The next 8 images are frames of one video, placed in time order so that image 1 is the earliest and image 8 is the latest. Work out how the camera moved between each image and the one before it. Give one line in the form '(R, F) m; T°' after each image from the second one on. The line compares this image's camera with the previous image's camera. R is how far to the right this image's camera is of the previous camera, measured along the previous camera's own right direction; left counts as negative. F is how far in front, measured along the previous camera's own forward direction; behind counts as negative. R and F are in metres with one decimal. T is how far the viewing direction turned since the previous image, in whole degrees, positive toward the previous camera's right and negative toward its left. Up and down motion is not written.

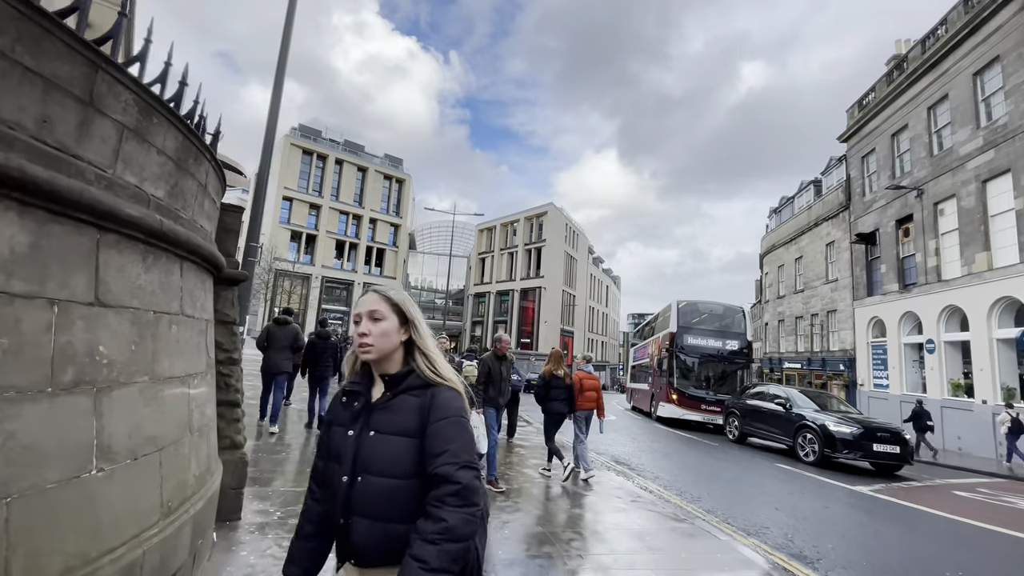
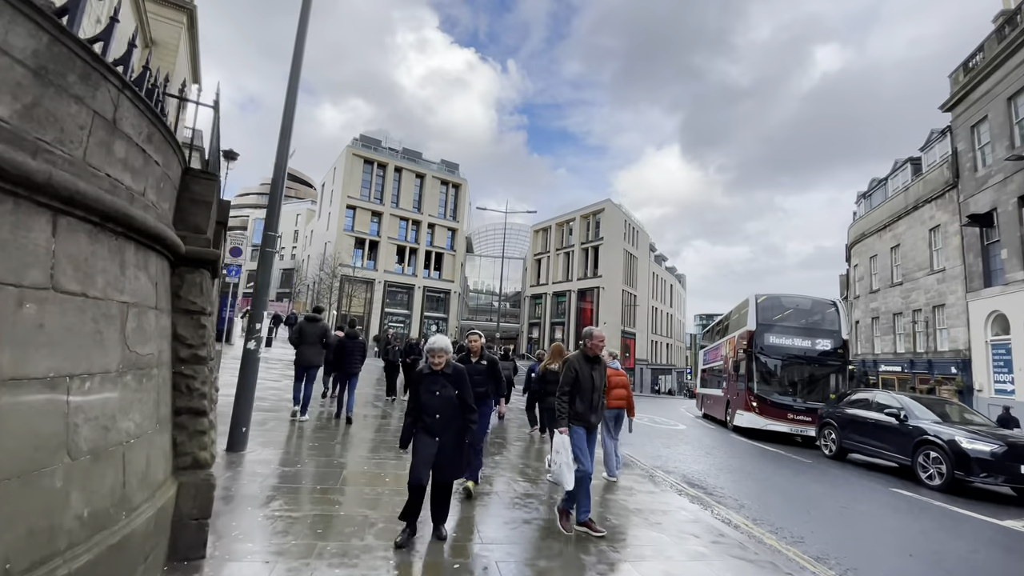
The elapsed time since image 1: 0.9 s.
(+0.2, +1.2) m; -7°
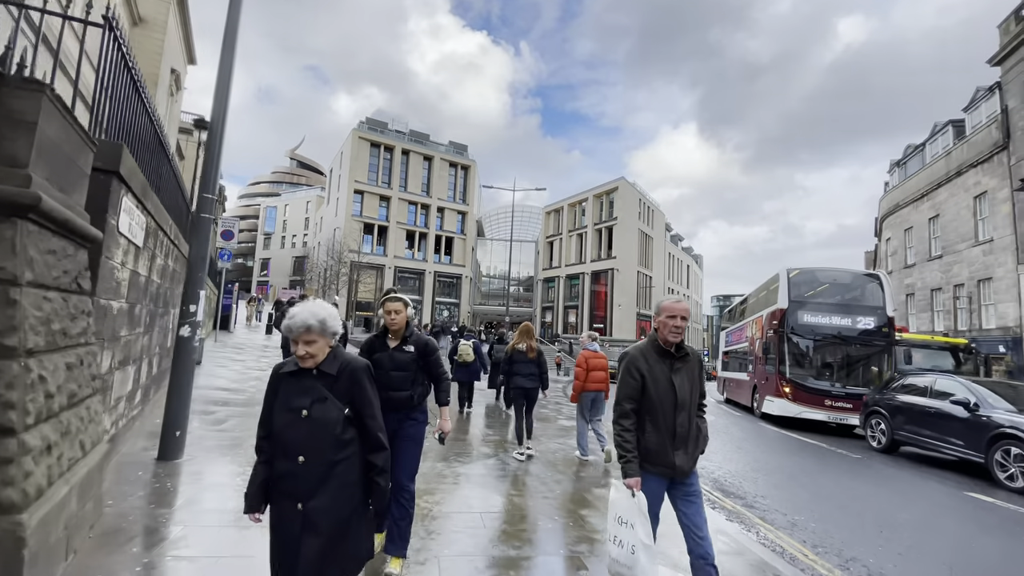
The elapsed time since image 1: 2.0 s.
(+0.3, +1.3) m; -2°
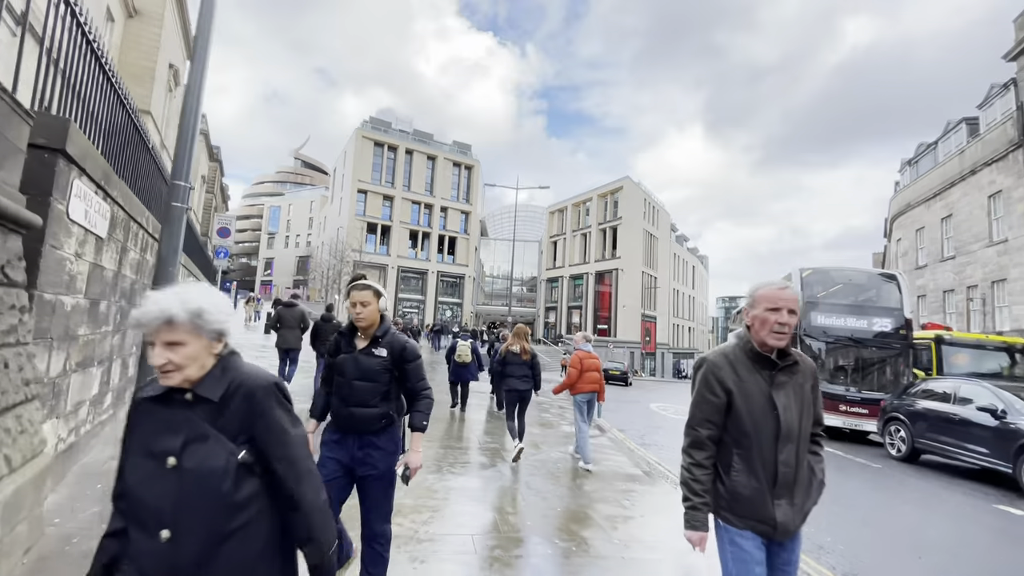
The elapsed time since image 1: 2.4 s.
(+0.1, +0.5) m; 0°
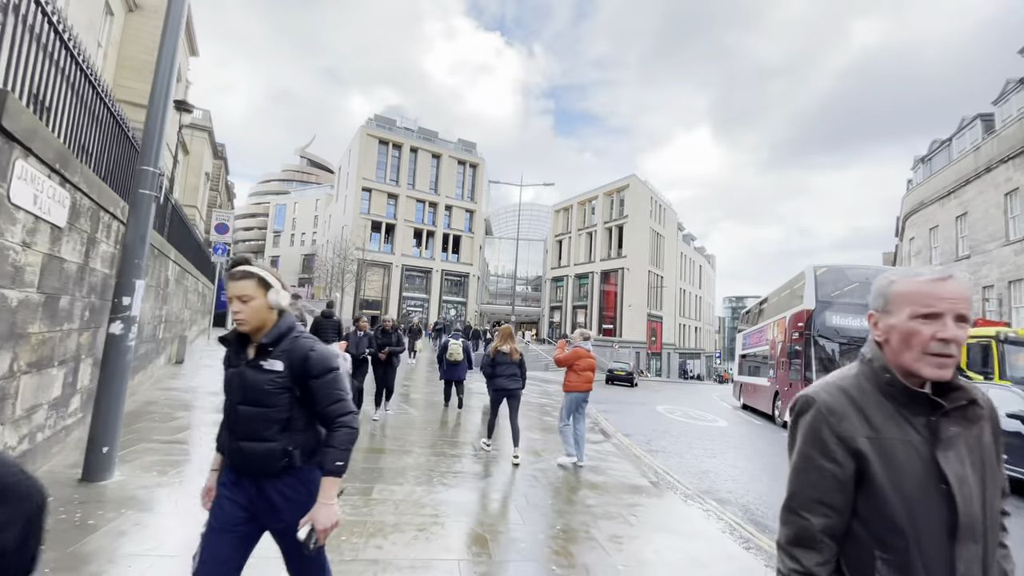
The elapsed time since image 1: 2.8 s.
(+0.1, +0.4) m; -1°
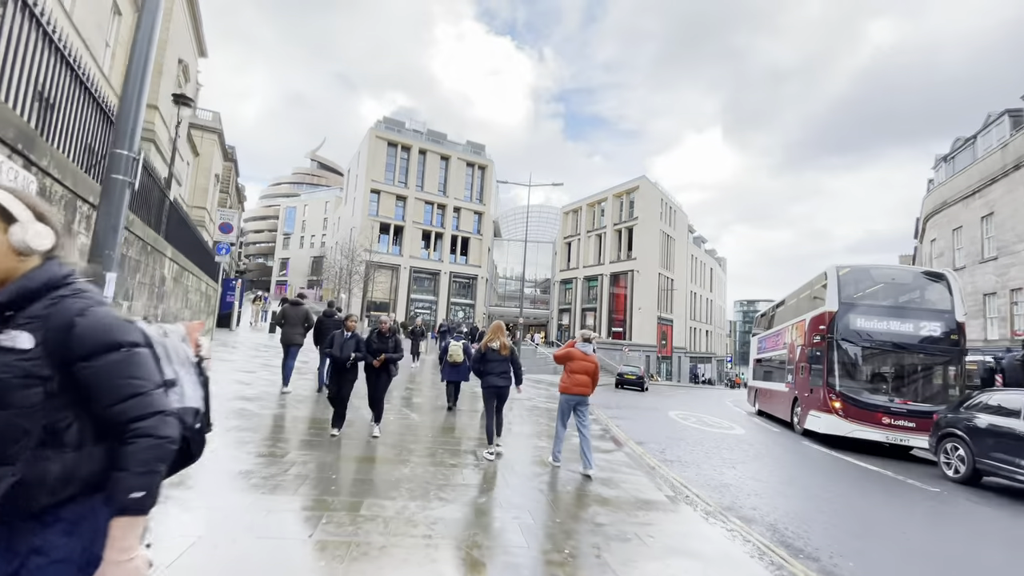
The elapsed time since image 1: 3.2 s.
(0.0, +0.4) m; -1°
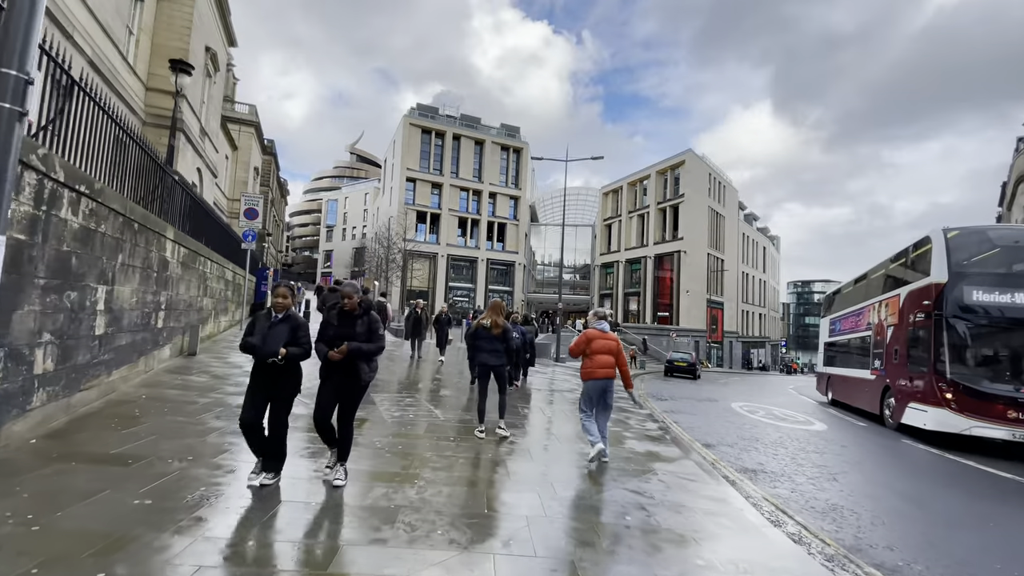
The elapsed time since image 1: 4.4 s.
(+0.1, +1.4) m; -5°
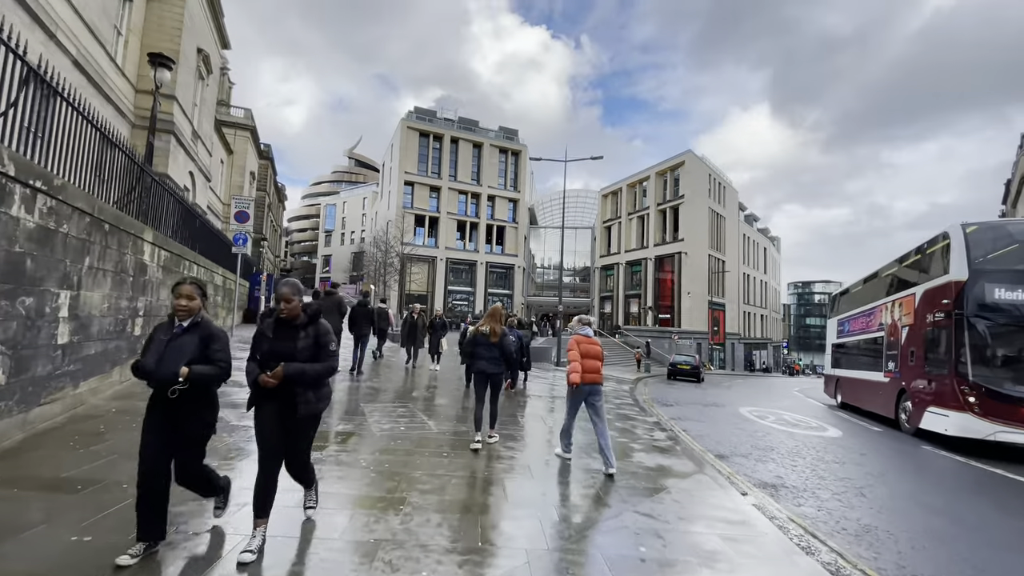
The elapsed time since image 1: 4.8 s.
(0.0, +0.5) m; 0°
